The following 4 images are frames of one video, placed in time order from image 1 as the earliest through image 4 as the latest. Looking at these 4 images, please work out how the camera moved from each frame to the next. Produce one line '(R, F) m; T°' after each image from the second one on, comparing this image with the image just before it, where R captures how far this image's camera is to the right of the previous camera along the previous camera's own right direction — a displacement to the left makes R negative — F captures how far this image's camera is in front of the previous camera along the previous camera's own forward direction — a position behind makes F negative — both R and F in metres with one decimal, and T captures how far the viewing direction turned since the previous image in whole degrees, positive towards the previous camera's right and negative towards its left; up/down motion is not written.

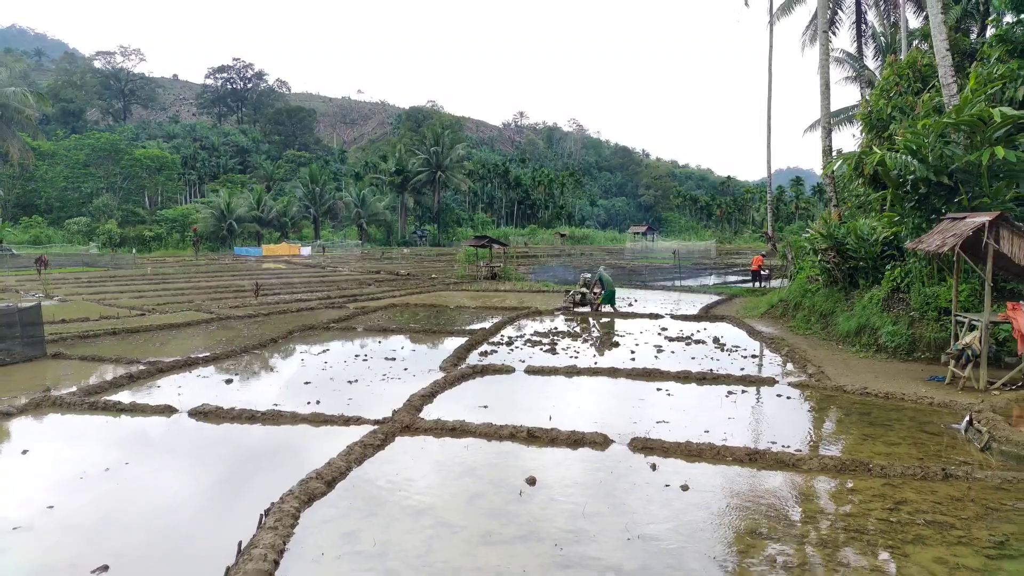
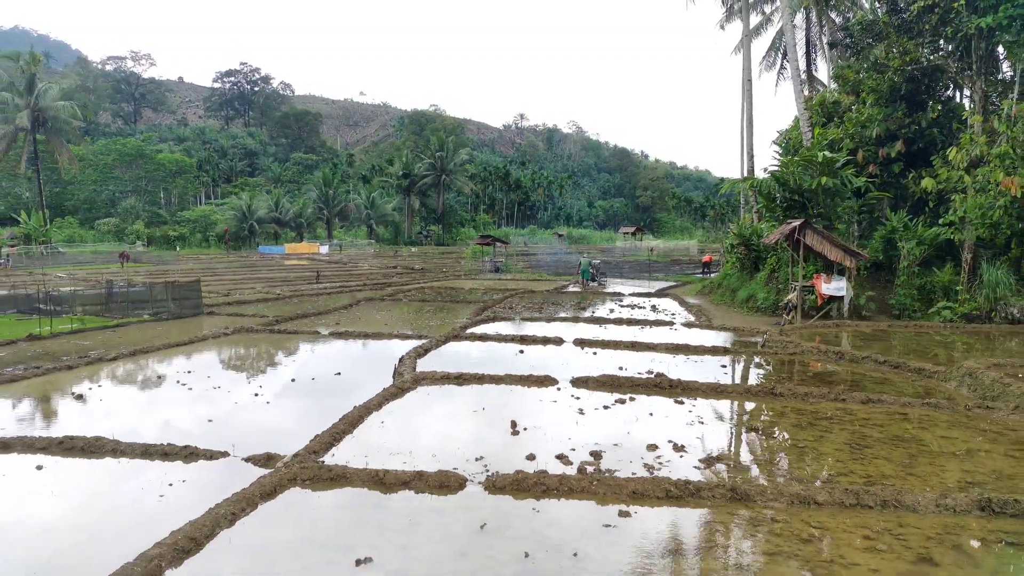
(0.0, -5.2) m; 0°
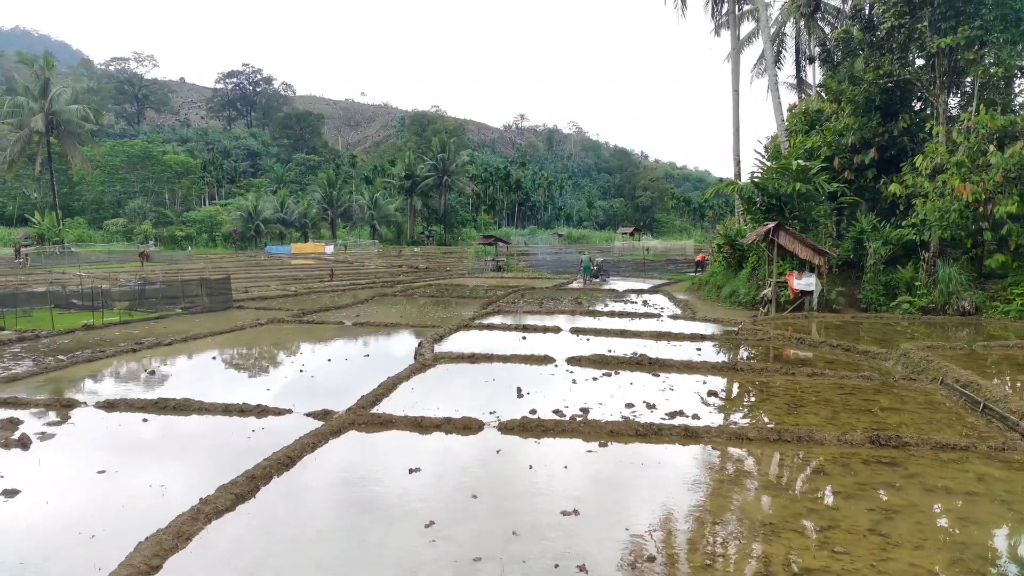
(-0.1, -1.5) m; 0°
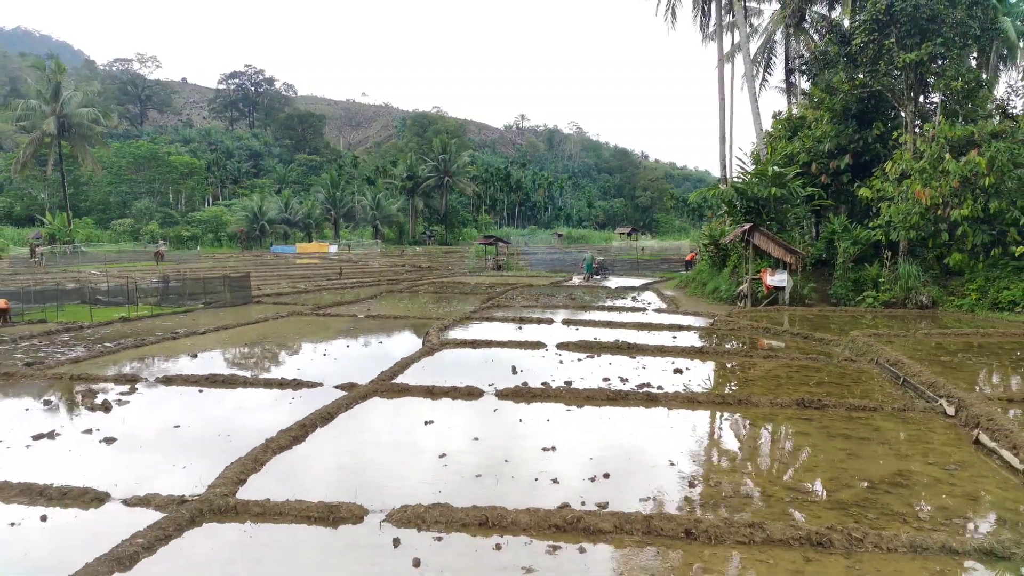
(+0.1, -1.4) m; 0°
